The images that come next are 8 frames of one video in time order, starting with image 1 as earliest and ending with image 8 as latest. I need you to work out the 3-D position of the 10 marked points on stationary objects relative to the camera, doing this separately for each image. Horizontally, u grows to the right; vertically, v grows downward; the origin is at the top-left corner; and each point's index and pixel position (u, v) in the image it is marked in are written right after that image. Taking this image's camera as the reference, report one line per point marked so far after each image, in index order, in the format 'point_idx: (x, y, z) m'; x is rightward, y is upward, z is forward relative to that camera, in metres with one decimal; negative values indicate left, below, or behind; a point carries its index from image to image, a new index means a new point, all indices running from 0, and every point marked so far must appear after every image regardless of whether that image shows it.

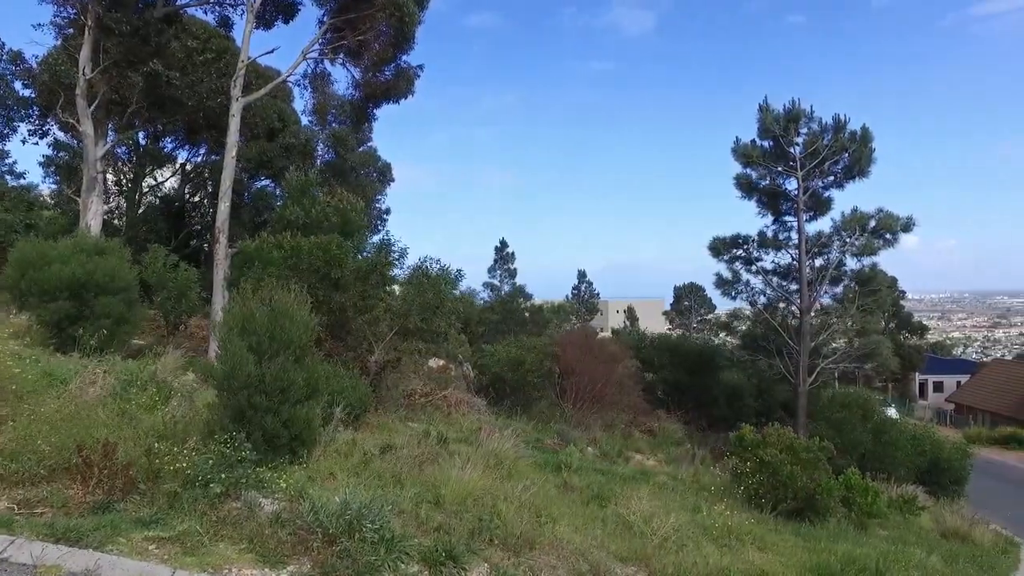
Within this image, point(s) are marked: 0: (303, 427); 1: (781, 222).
0: (-1.6, -1.0, +5.3) m
1: (+5.2, +1.3, +13.7) m
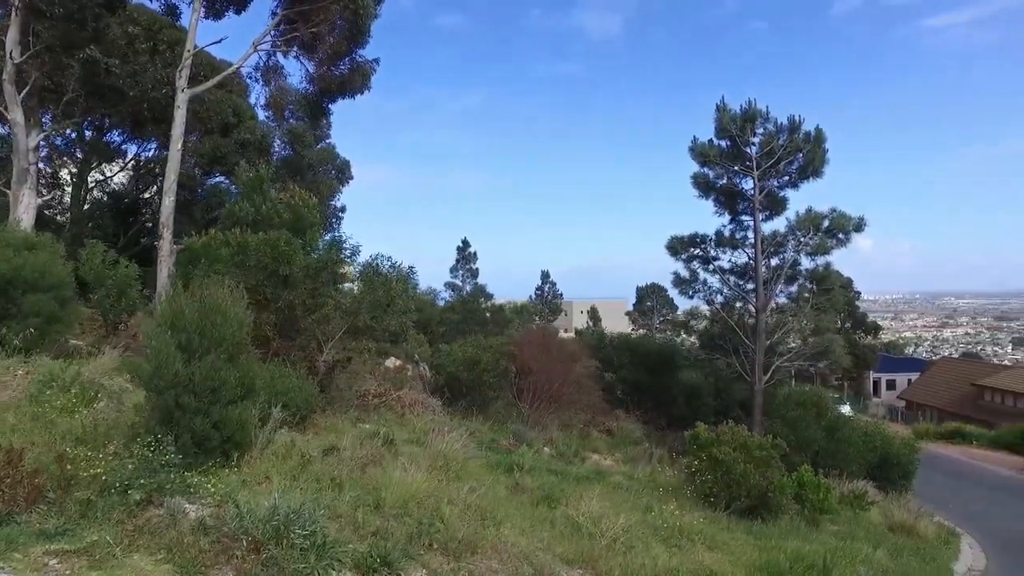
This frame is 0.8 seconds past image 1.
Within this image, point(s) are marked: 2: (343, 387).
0: (-2.0, -1.0, +5.1) m
1: (+4.4, +1.3, +13.7) m
2: (-2.7, -1.5, +10.4) m
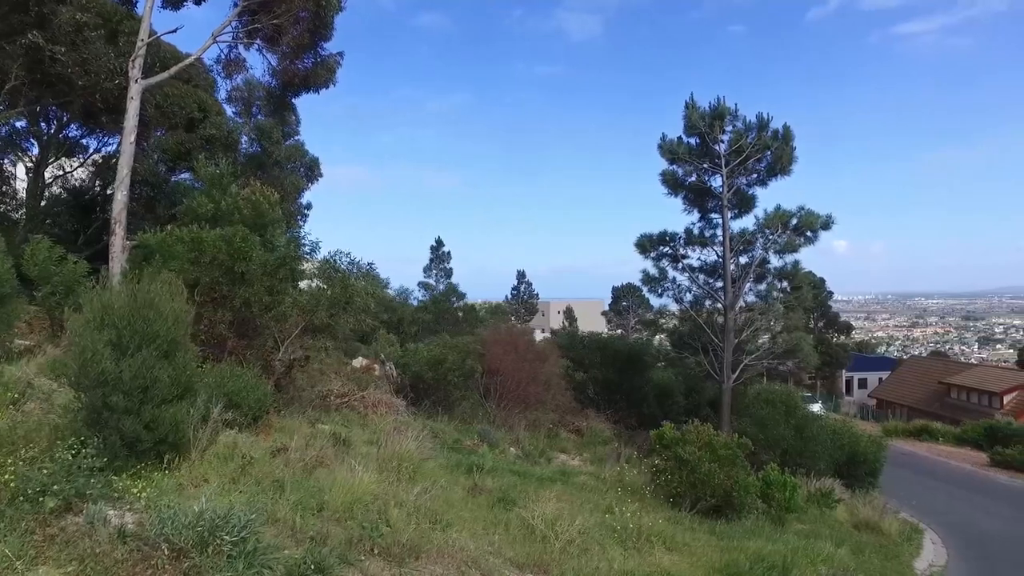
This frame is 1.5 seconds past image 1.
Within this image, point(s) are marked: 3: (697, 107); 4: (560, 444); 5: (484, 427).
0: (-2.3, -1.0, +4.8) m
1: (+3.8, +1.3, +13.7) m
2: (-3.2, -1.5, +10.1) m
3: (+3.5, +3.4, +13.5) m
4: (+0.8, -2.7, +12.4) m
5: (-0.5, -2.3, +11.5) m
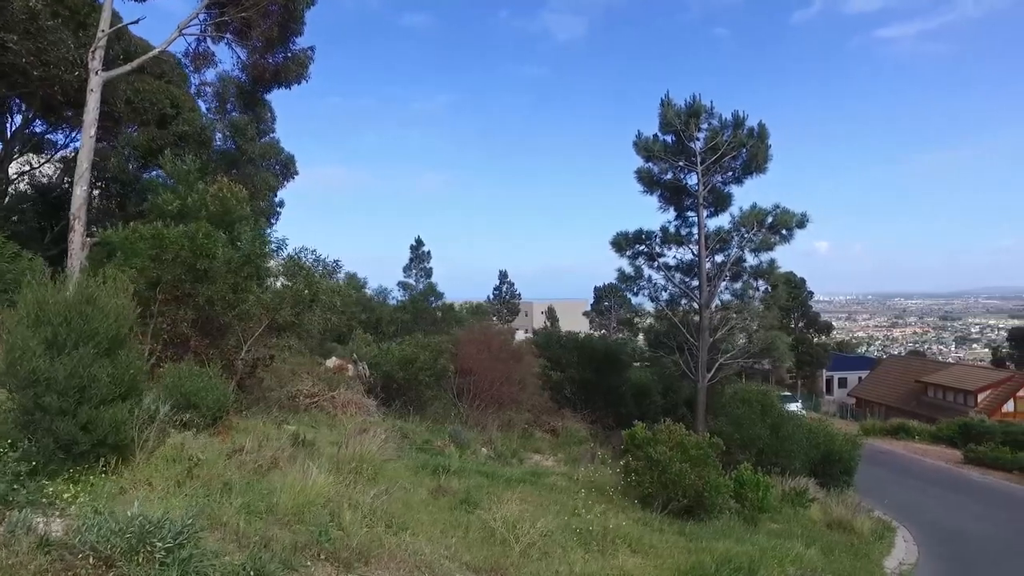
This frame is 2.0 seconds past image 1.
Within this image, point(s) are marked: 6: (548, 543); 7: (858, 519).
0: (-2.6, -0.9, +4.6) m
1: (+3.3, +1.4, +13.6) m
2: (-3.6, -1.4, +9.9) m
3: (+3.0, +3.5, +13.4) m
4: (+0.4, -2.7, +12.2) m
5: (-0.9, -2.2, +11.4) m
6: (+0.3, -2.0, +5.6) m
7: (+5.1, -3.4, +10.5) m
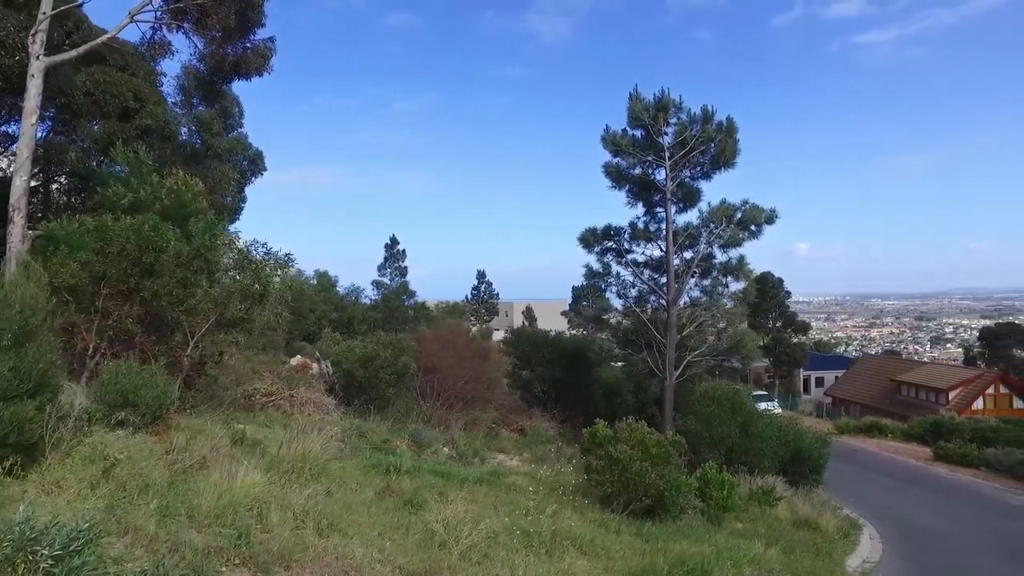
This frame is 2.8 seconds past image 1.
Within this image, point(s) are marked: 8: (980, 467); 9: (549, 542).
0: (-3.0, -0.9, +4.3) m
1: (+2.6, +1.4, +13.4) m
2: (-4.2, -1.4, +9.5) m
3: (+2.4, +3.5, +13.3) m
4: (-0.2, -2.6, +12.0) m
5: (-1.5, -2.2, +11.1) m
6: (-0.2, -1.9, +5.3) m
7: (+4.6, -3.4, +10.4) m
8: (+12.7, -4.8, +19.3) m
9: (+0.3, -2.1, +5.8) m
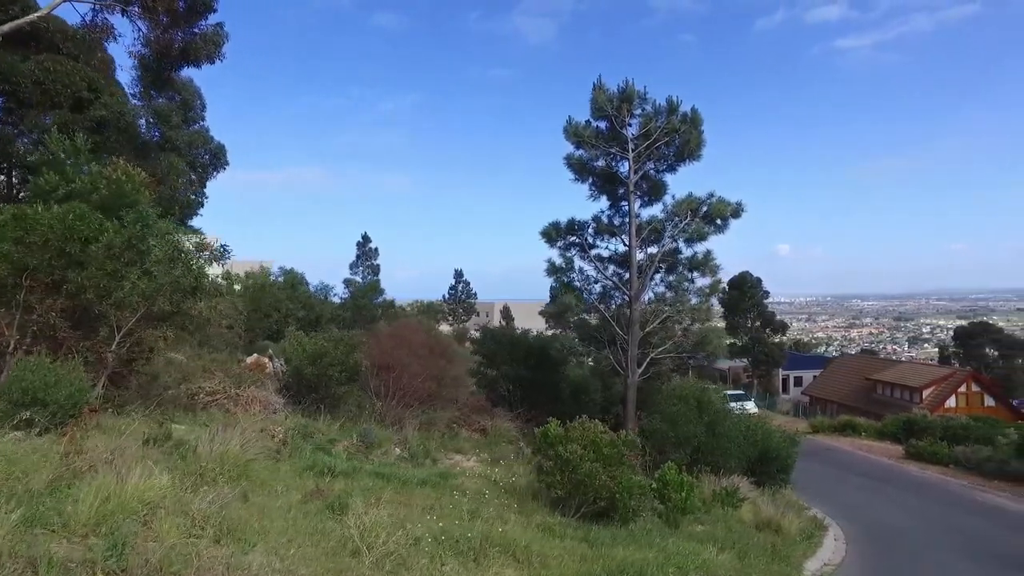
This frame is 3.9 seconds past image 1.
0: (-3.5, -0.8, +3.8) m
1: (+1.9, +1.5, +13.1) m
2: (-4.8, -1.3, +9.0) m
3: (+1.7, +3.6, +12.9) m
4: (-0.9, -2.5, +11.6) m
5: (-2.2, -2.1, +10.7) m
6: (-0.7, -1.8, +4.9) m
7: (+3.9, -3.3, +10.1) m
8: (+11.9, -4.8, +19.2) m
9: (-0.2, -2.0, +5.4) m
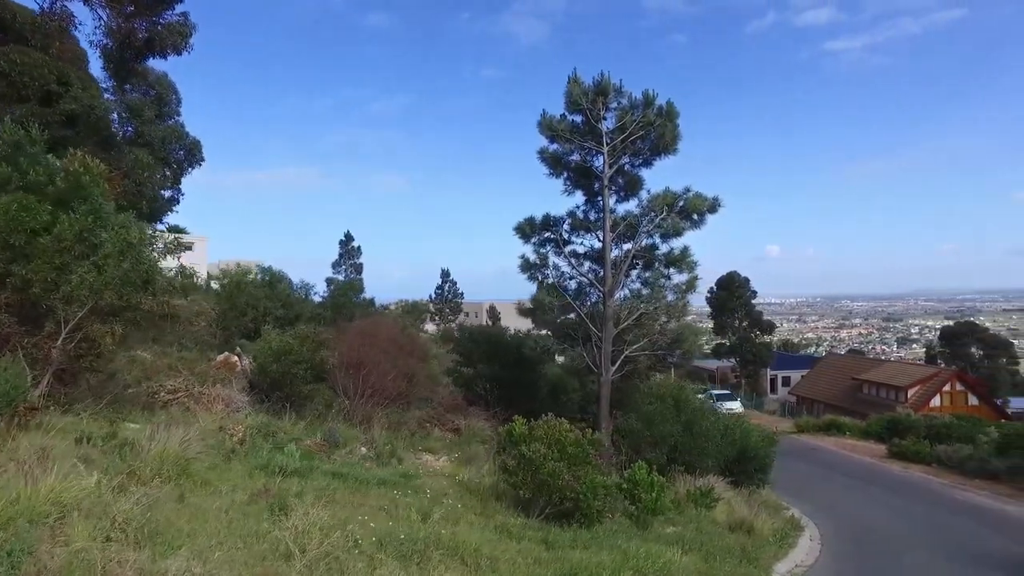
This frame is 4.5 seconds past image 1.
0: (-3.9, -0.7, +3.6) m
1: (+1.4, +1.6, +12.9) m
2: (-5.2, -1.2, +8.8) m
3: (+1.2, +3.7, +12.7) m
4: (-1.4, -2.5, +11.3) m
5: (-2.6, -2.0, +10.4) m
6: (-1.1, -1.8, +4.7) m
7: (+3.5, -3.2, +9.9) m
8: (+11.3, -4.7, +19.1) m
9: (-0.6, -1.9, +5.1) m
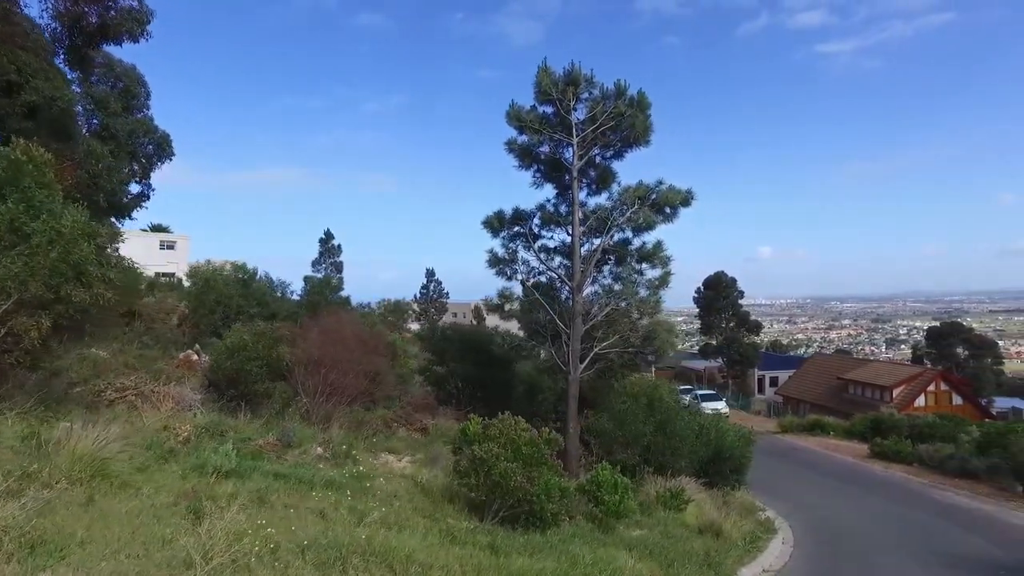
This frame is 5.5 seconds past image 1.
0: (-4.3, -0.6, +3.2) m
1: (+0.9, +1.6, +12.5) m
2: (-5.7, -1.1, +8.3) m
3: (+0.7, +3.7, +12.4) m
4: (-1.9, -2.4, +11.0) m
5: (-3.1, -1.9, +10.0) m
6: (-1.5, -1.7, +4.3) m
7: (+3.0, -3.1, +9.6) m
8: (+10.7, -4.7, +18.9) m
9: (-1.1, -1.8, +4.8) m
